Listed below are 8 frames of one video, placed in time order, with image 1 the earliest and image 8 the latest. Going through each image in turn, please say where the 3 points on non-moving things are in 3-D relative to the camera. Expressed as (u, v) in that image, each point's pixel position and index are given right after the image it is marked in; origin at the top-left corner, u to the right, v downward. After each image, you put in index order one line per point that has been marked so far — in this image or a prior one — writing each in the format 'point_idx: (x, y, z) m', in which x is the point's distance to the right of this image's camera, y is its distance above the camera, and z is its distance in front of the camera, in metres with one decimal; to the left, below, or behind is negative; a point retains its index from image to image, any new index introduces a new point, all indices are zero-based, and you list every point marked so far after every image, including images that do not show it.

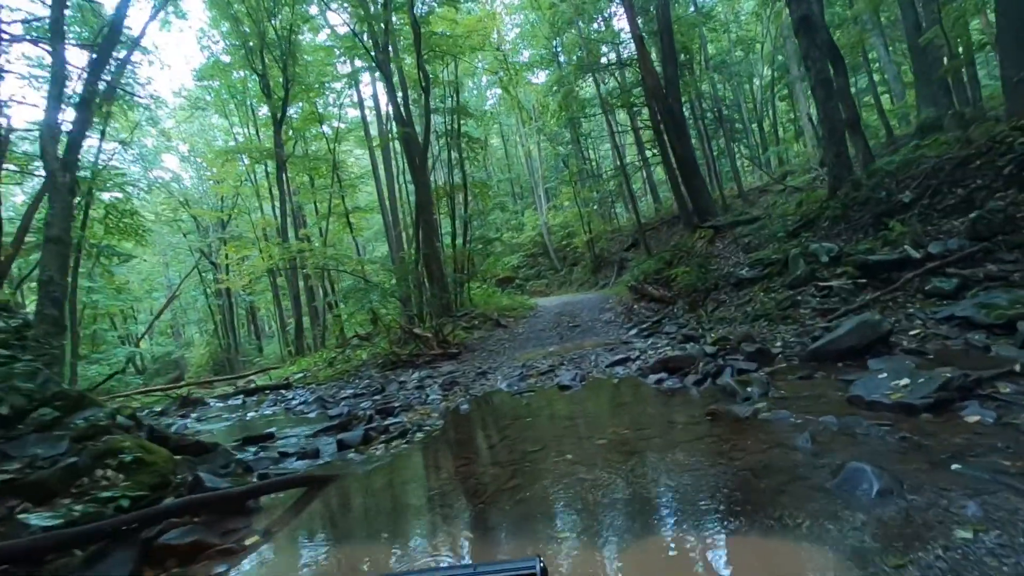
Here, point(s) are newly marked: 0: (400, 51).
0: (-2.8, +5.9, +13.5) m
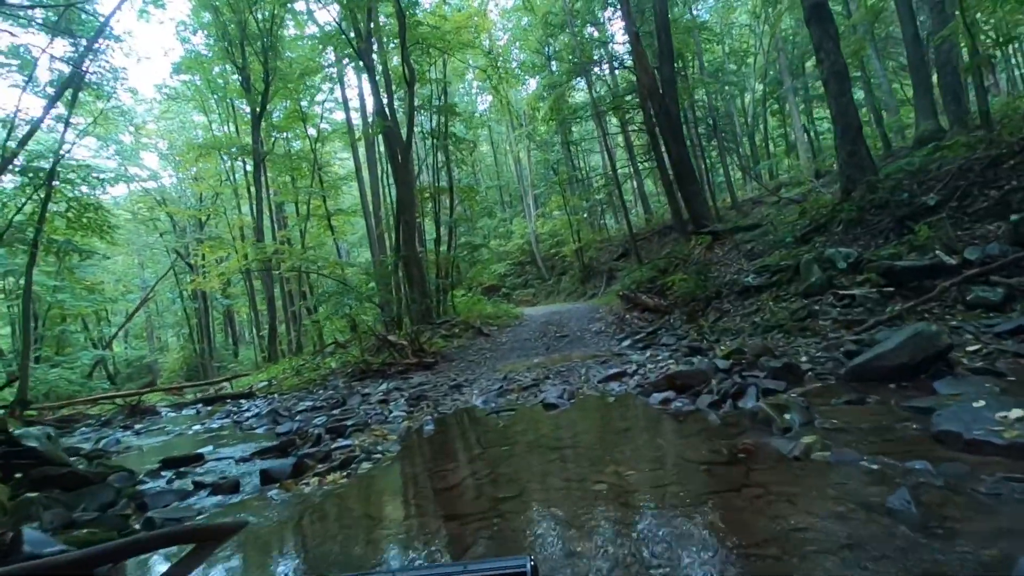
0: (-3.1, +5.8, +12.9) m
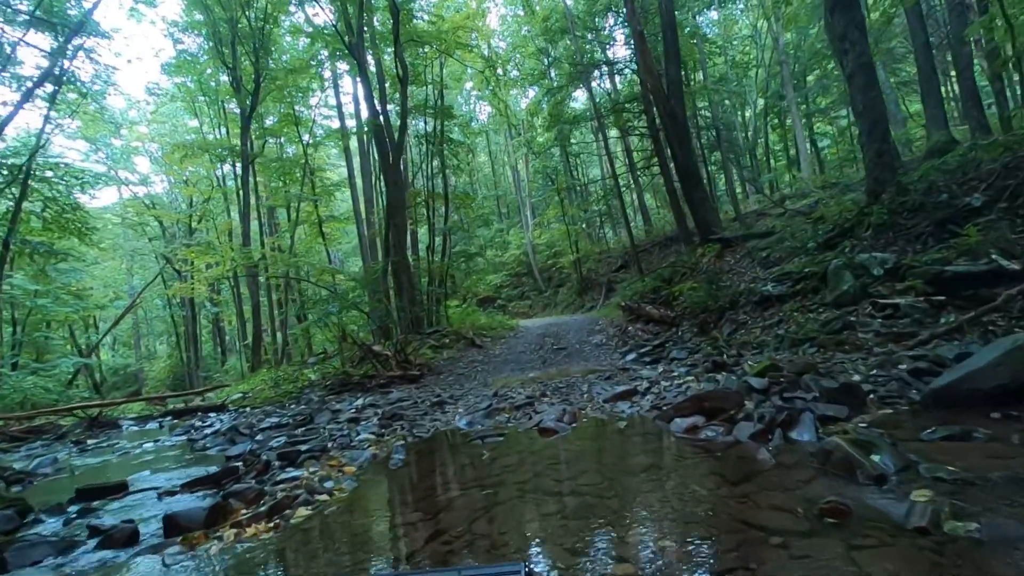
0: (-3.1, +5.6, +12.4) m
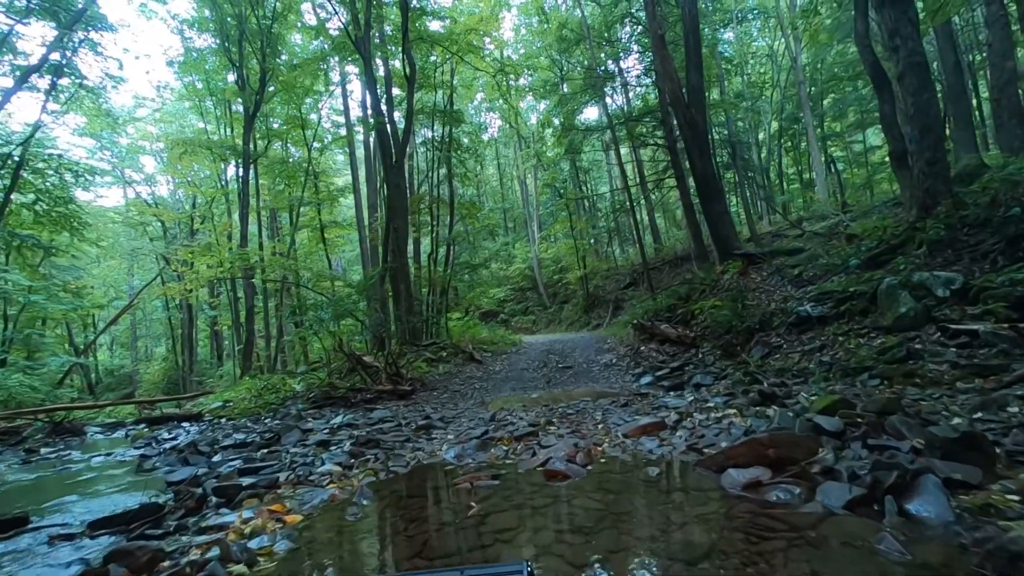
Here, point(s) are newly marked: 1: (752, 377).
0: (-2.8, +5.5, +12.0) m
1: (+1.9, -0.7, +4.2) m
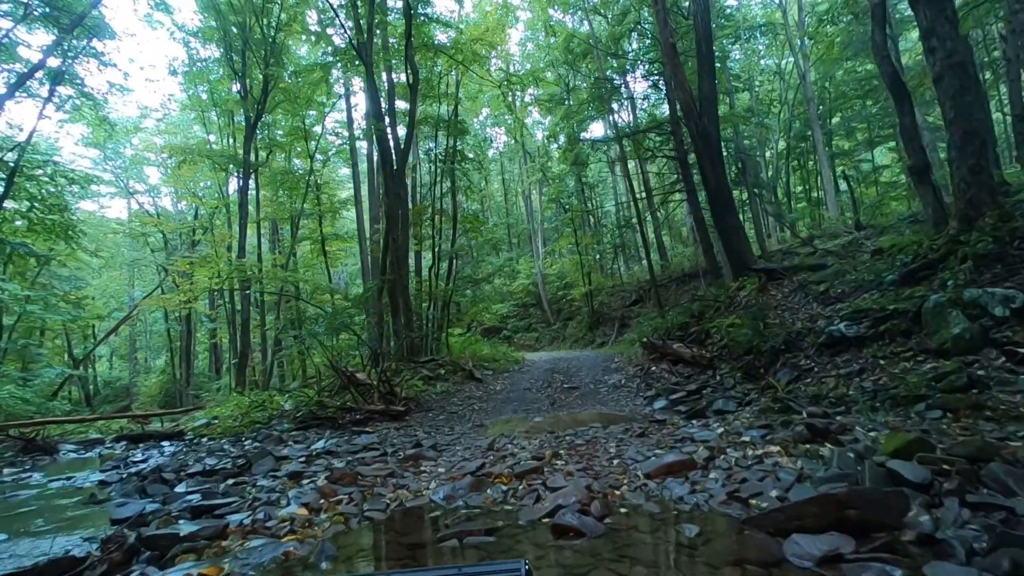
0: (-2.6, +5.2, +11.8) m
1: (+1.9, -0.8, +3.7) m
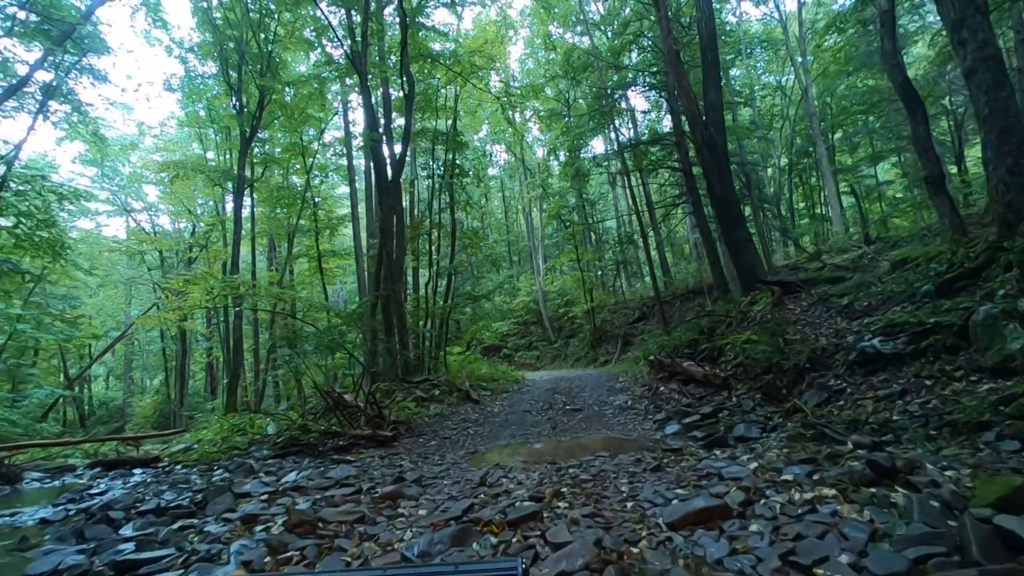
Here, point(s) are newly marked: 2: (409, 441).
0: (-2.7, +4.8, +11.5) m
1: (+1.9, -0.9, +3.3) m
2: (-1.1, -1.6, +5.6) m
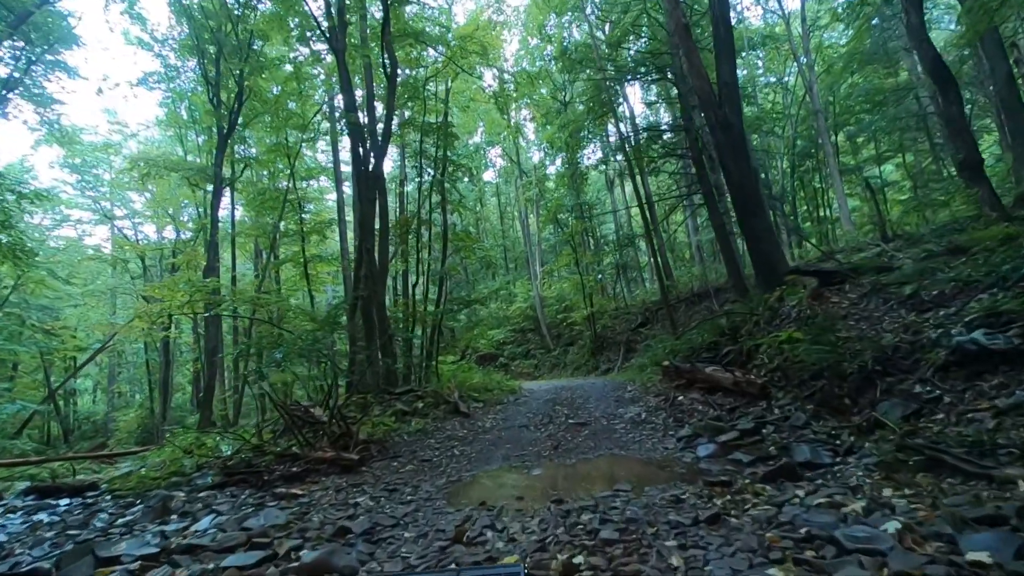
0: (-2.8, +4.8, +10.7) m
1: (+1.8, -0.7, +2.4) m
2: (-1.1, -1.5, +4.7) m
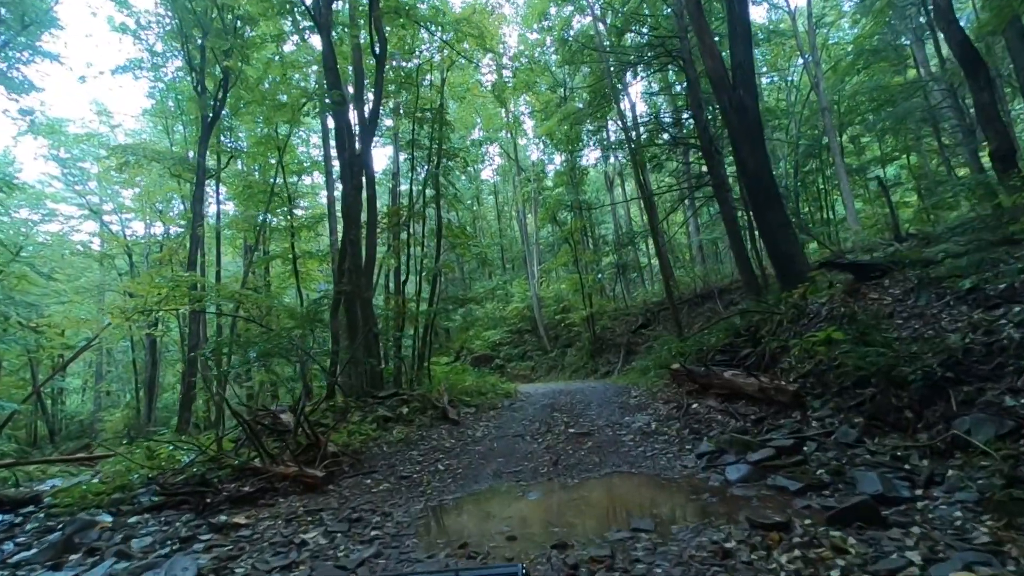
0: (-2.8, +4.8, +10.0) m
1: (+1.8, -0.7, +1.7) m
2: (-1.2, -1.4, +4.0) m
